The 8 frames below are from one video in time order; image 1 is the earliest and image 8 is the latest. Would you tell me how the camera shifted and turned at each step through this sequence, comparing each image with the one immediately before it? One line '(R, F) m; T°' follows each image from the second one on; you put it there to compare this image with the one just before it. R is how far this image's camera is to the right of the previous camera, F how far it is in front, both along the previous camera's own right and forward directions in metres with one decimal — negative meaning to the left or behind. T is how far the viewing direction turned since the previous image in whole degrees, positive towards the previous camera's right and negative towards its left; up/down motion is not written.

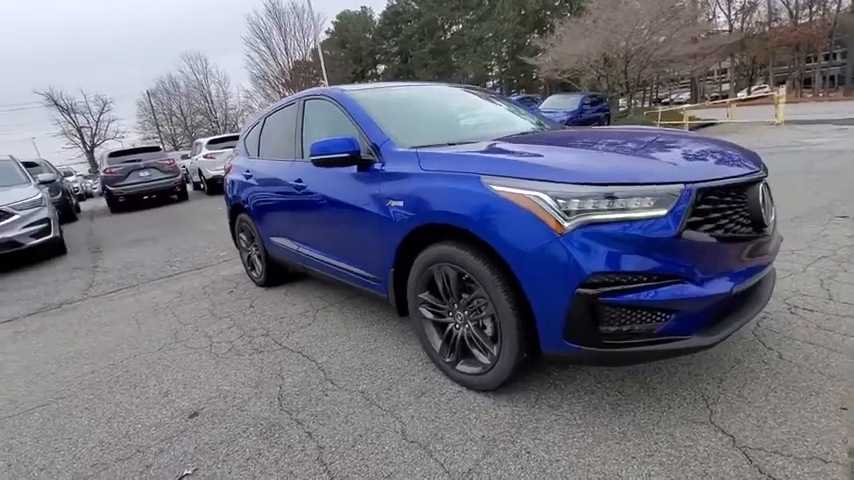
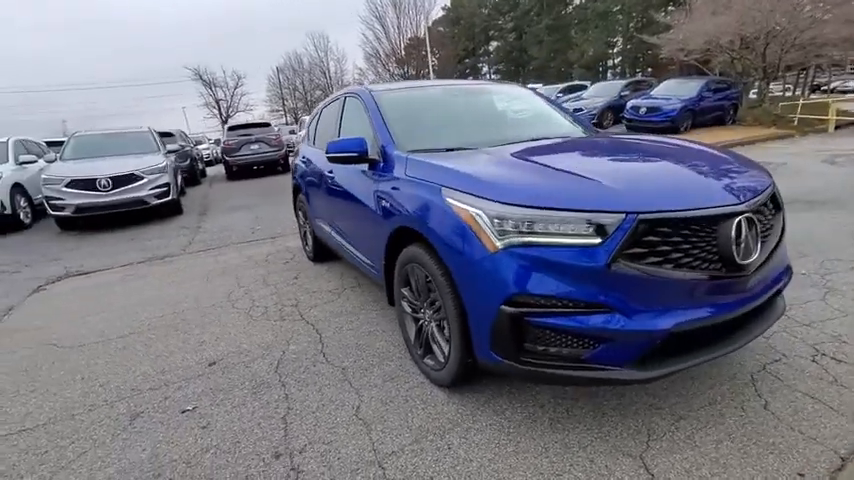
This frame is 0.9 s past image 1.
(+0.7, -0.1) m; -13°
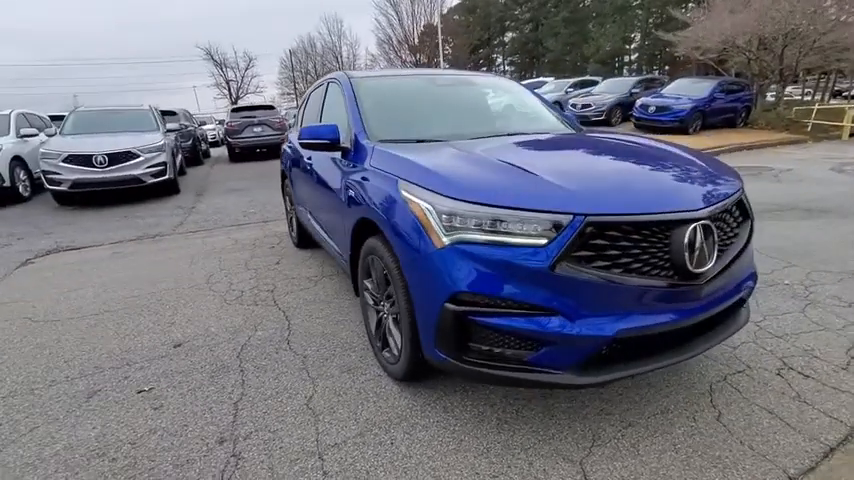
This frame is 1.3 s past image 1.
(+0.3, 0.0) m; -1°
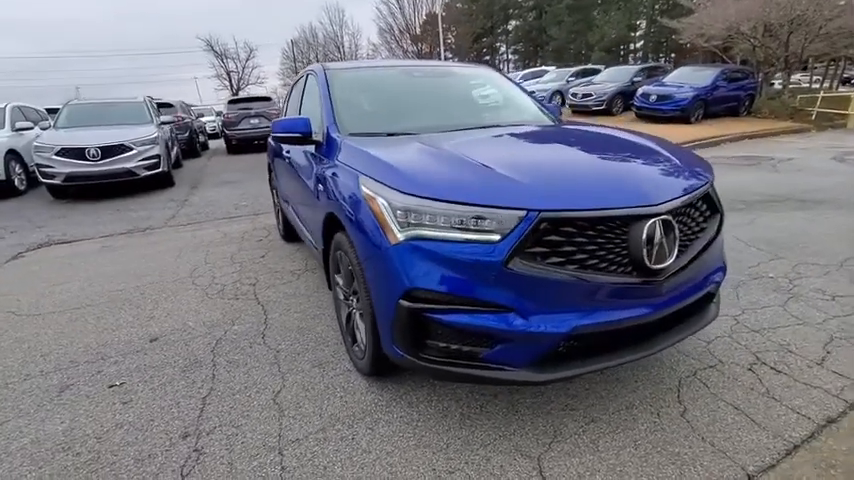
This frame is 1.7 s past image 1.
(+0.2, 0.0) m; -1°
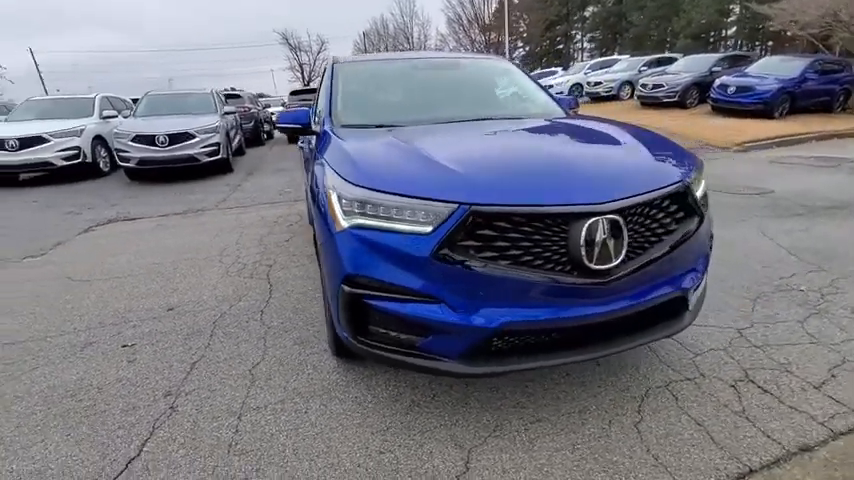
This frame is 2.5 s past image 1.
(+0.6, 0.0) m; -8°
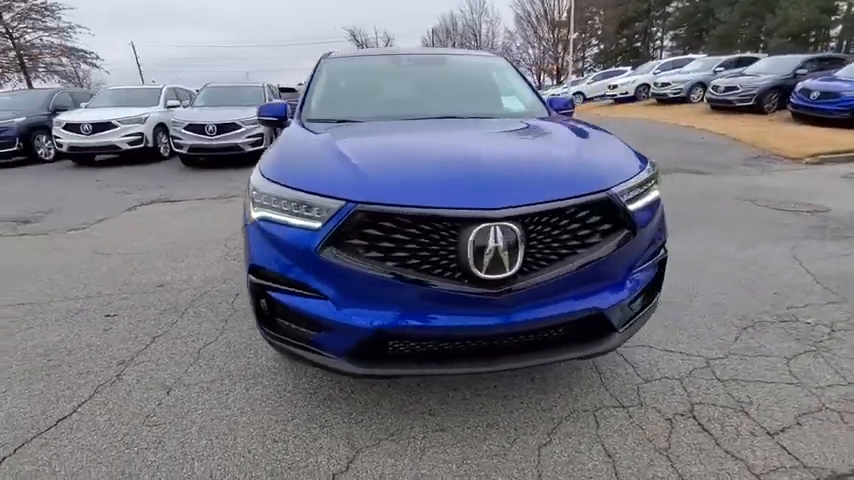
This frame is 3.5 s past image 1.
(+0.7, +0.1) m; -8°
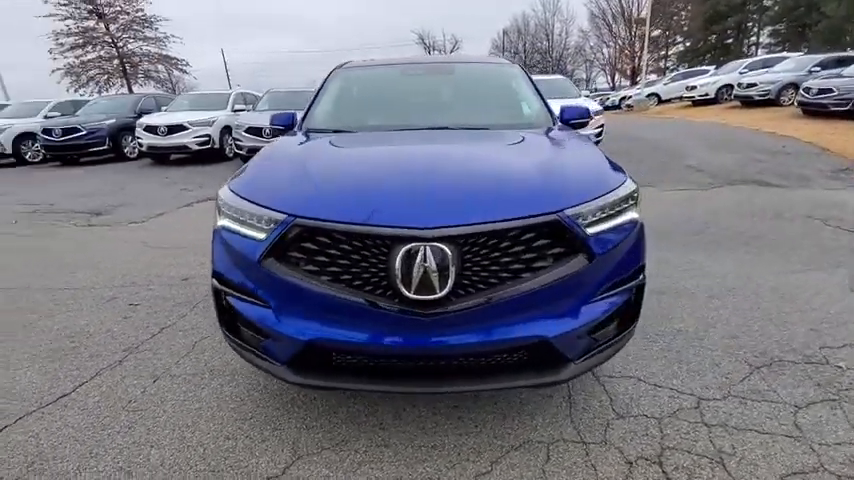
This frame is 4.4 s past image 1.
(+0.5, +0.1) m; -8°
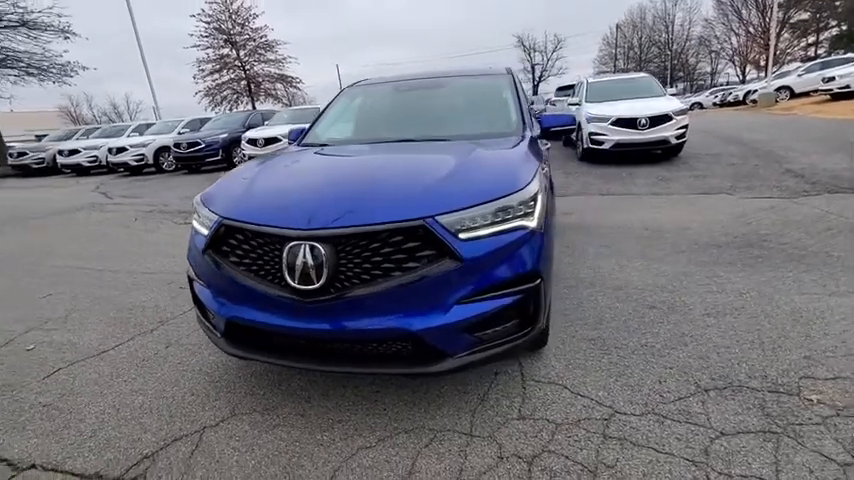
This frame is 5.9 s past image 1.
(+1.0, -0.1) m; -14°
